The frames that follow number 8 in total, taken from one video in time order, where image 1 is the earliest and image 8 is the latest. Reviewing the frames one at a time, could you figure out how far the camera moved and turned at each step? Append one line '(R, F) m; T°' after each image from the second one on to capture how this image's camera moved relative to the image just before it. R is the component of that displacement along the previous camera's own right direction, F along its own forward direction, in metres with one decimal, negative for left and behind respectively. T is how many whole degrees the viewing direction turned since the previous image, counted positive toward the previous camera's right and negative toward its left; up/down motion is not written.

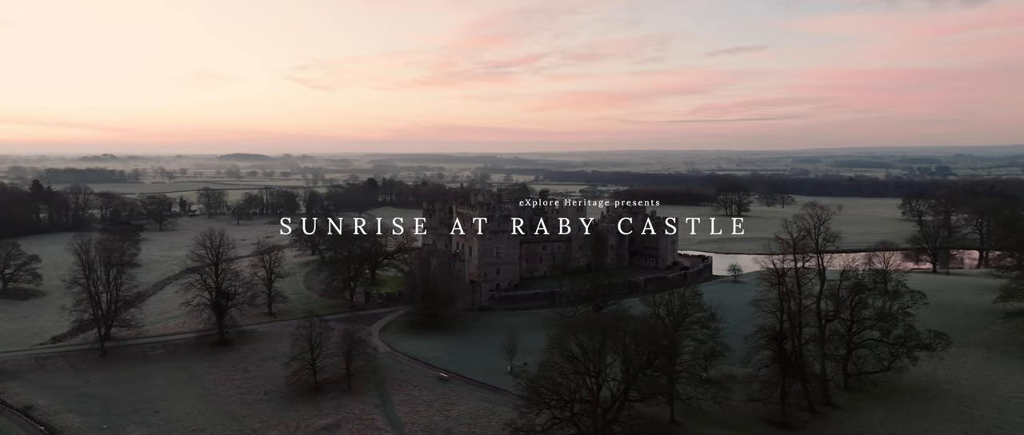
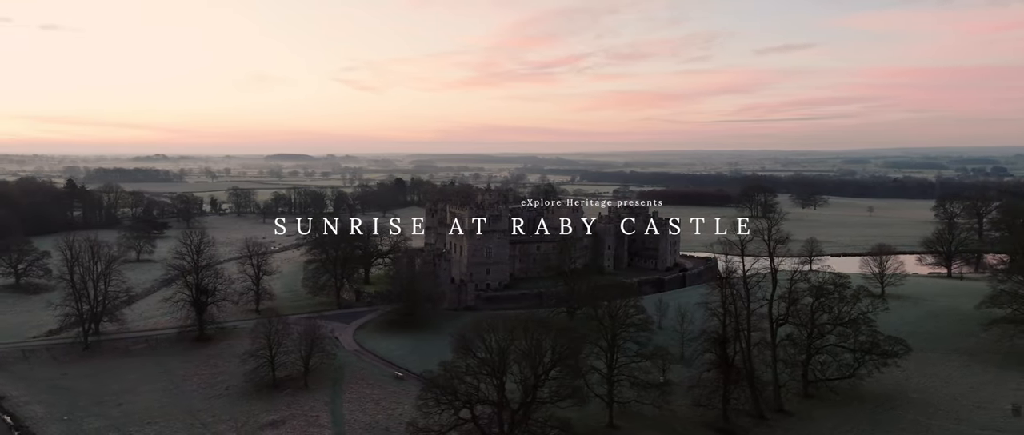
(+3.7, +0.2) m; -3°
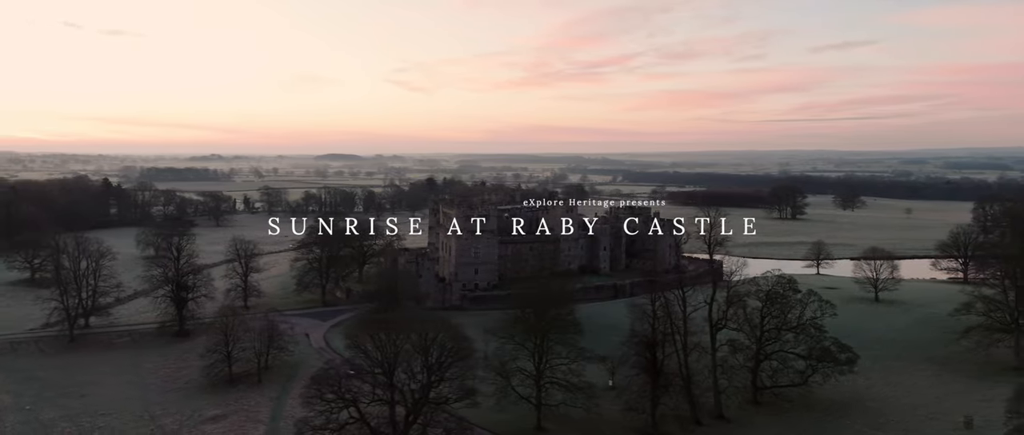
(+4.1, +0.3) m; -4°
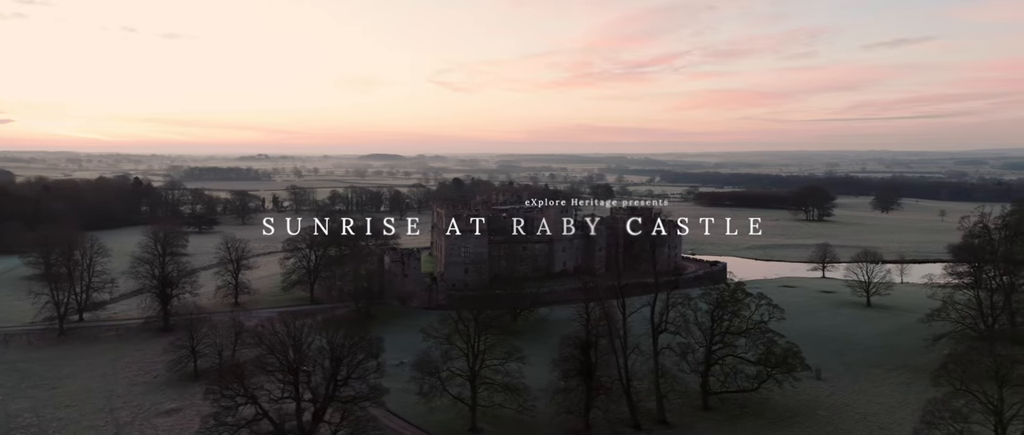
(+3.7, +0.2) m; -3°
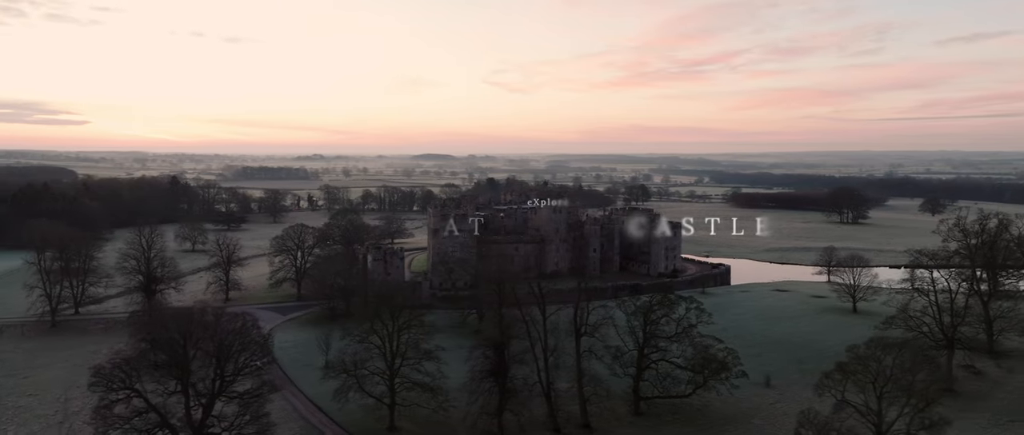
(+4.6, +0.3) m; -4°
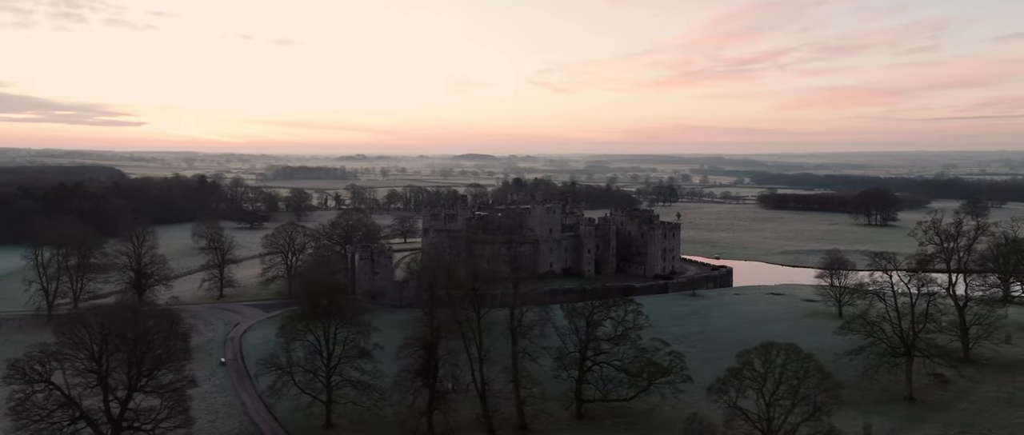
(+3.7, +0.2) m; -3°
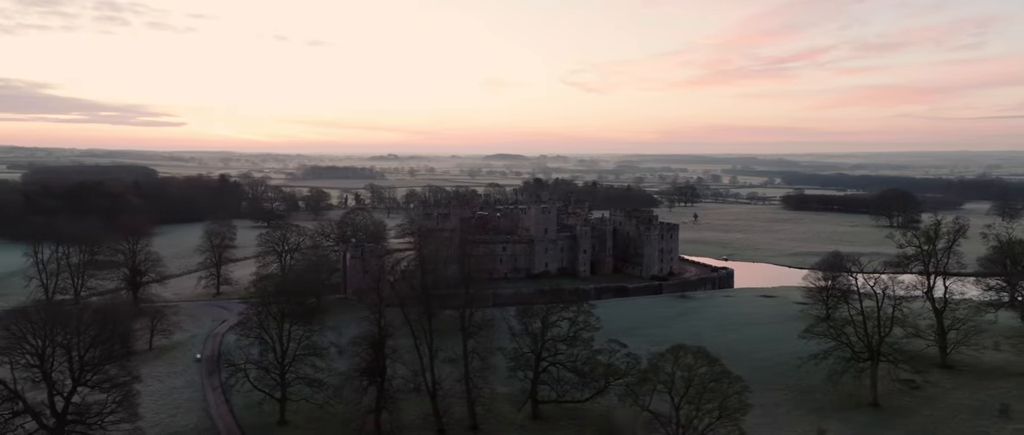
(+2.8, +0.1) m; -2°
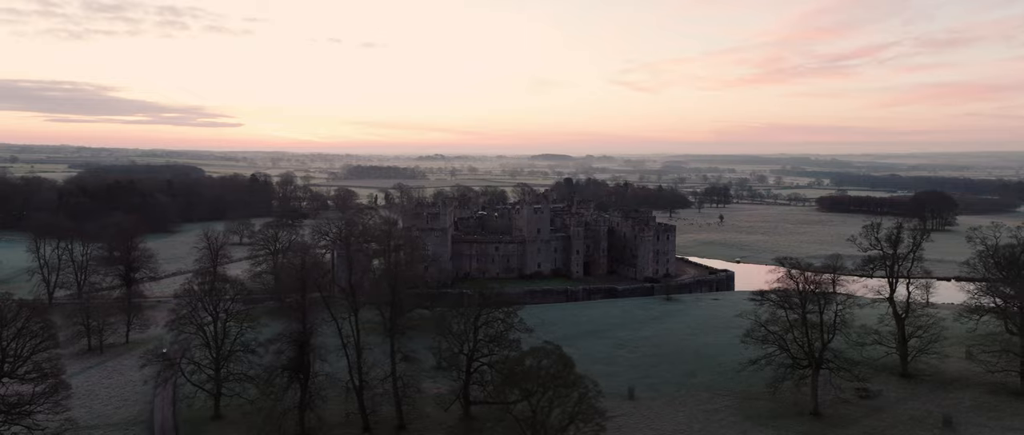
(+4.2, +0.2) m; -4°
